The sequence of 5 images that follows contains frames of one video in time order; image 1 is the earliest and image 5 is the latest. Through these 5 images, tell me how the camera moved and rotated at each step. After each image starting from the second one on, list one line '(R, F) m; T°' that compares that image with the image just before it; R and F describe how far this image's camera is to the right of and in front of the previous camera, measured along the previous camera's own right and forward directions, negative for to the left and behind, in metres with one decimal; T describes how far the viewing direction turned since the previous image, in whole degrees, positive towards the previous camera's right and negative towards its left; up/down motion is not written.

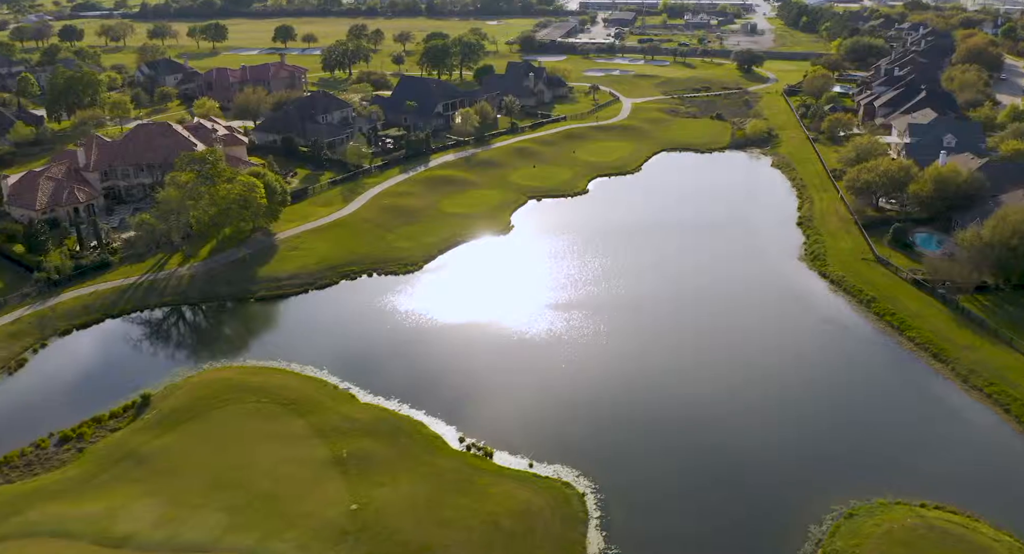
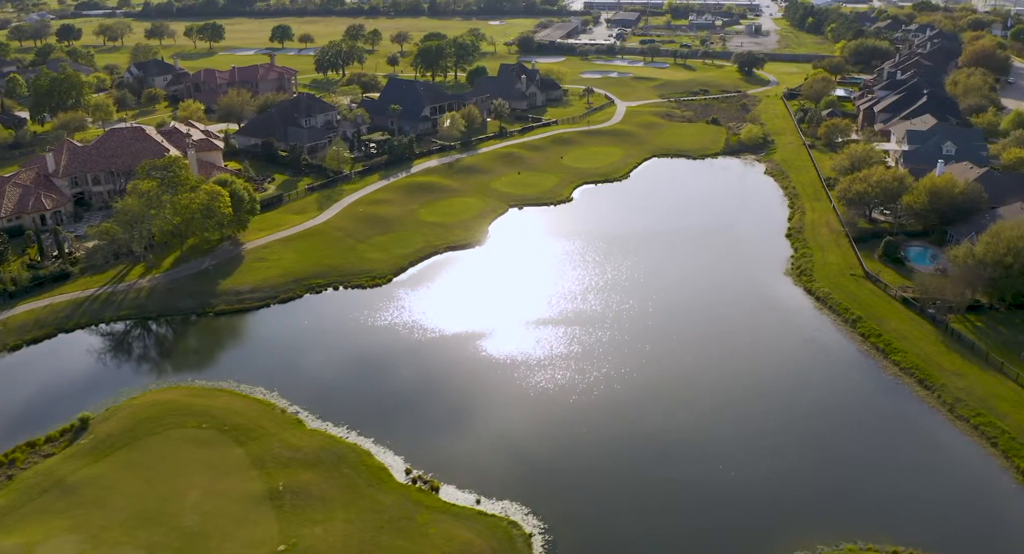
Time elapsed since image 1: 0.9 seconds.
(+2.9, +2.3) m; -1°
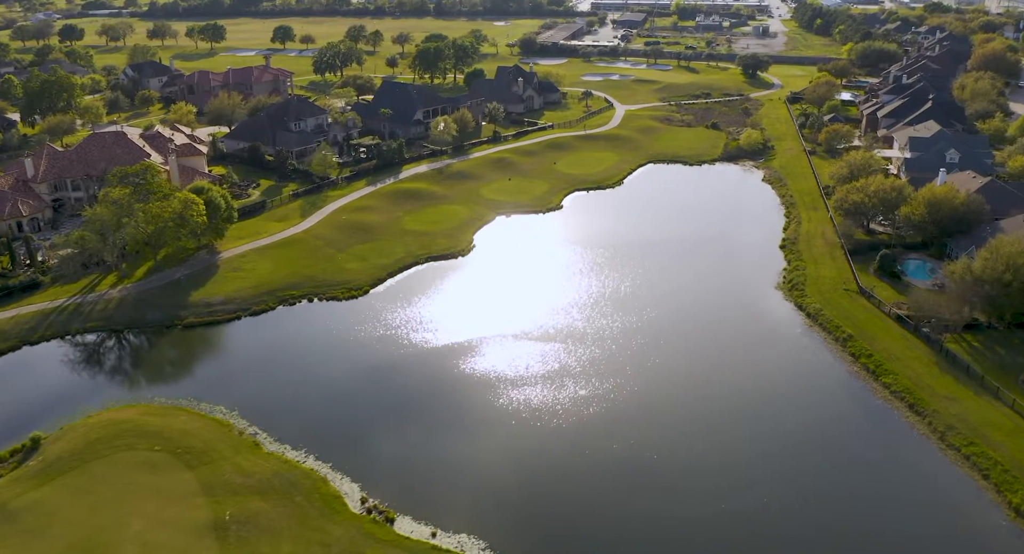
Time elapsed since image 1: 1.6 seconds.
(+2.2, +1.8) m; -1°
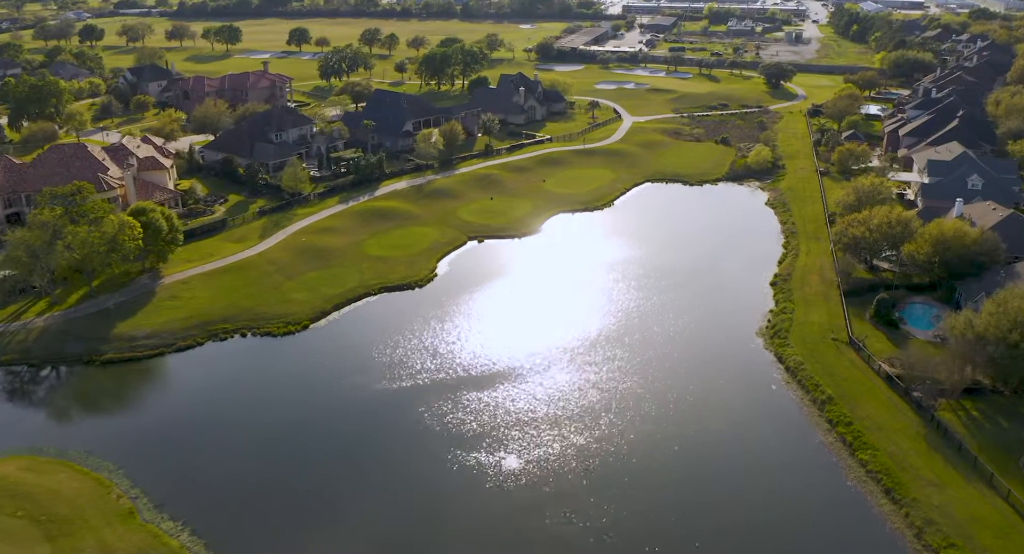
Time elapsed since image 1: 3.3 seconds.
(+5.9, +5.0) m; -3°
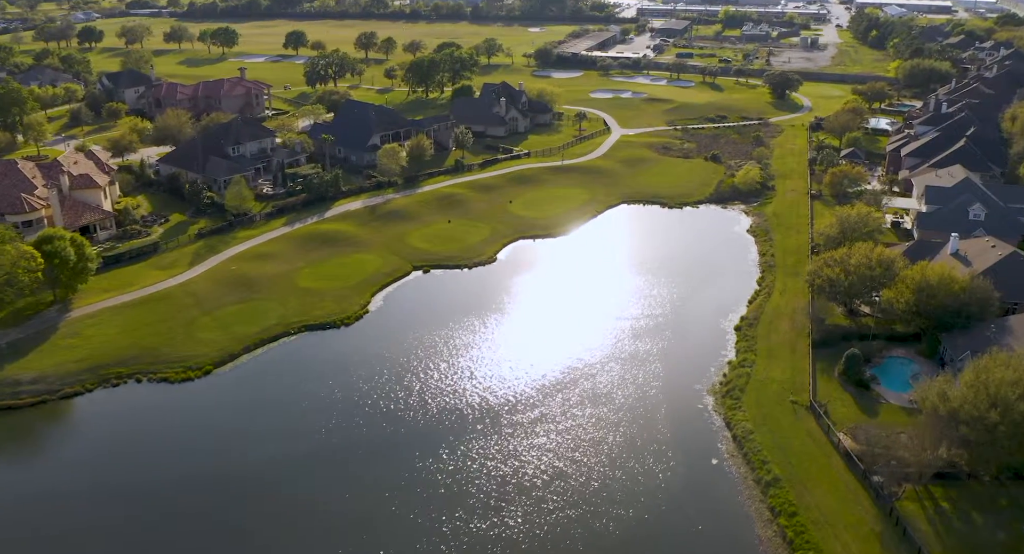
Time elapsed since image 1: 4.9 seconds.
(+6.3, +5.4) m; -2°
